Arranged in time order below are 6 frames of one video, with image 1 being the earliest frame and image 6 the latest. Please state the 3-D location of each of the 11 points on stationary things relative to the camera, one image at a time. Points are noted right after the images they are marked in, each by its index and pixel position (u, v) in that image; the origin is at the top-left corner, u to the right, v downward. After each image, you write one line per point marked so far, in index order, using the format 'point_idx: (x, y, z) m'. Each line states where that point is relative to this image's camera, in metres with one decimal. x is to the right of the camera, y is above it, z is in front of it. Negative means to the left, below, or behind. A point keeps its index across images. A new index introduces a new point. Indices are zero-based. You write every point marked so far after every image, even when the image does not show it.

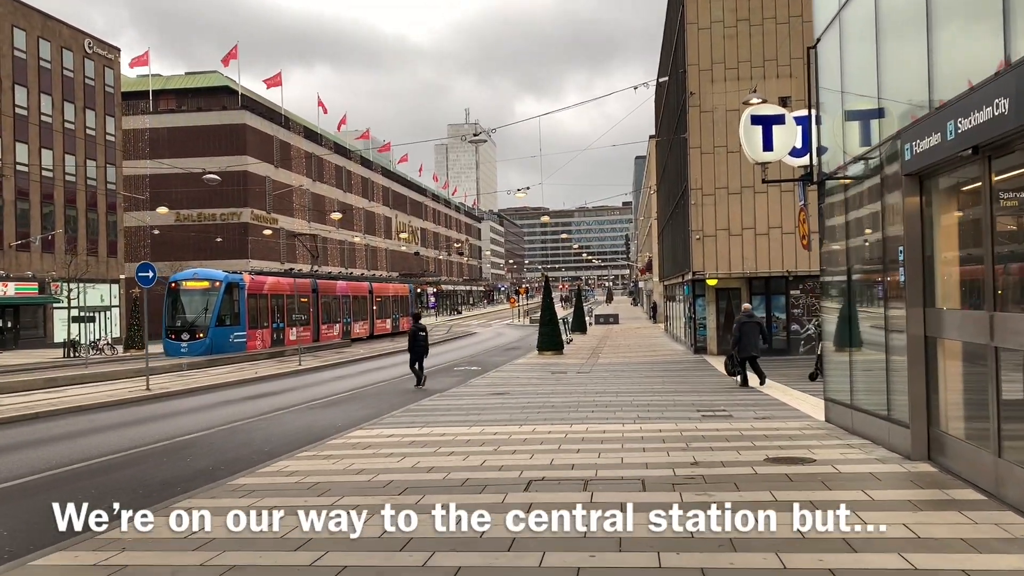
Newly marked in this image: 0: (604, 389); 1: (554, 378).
0: (+1.8, -1.9, +16.1) m
1: (+1.0, -2.1, +20.1) m
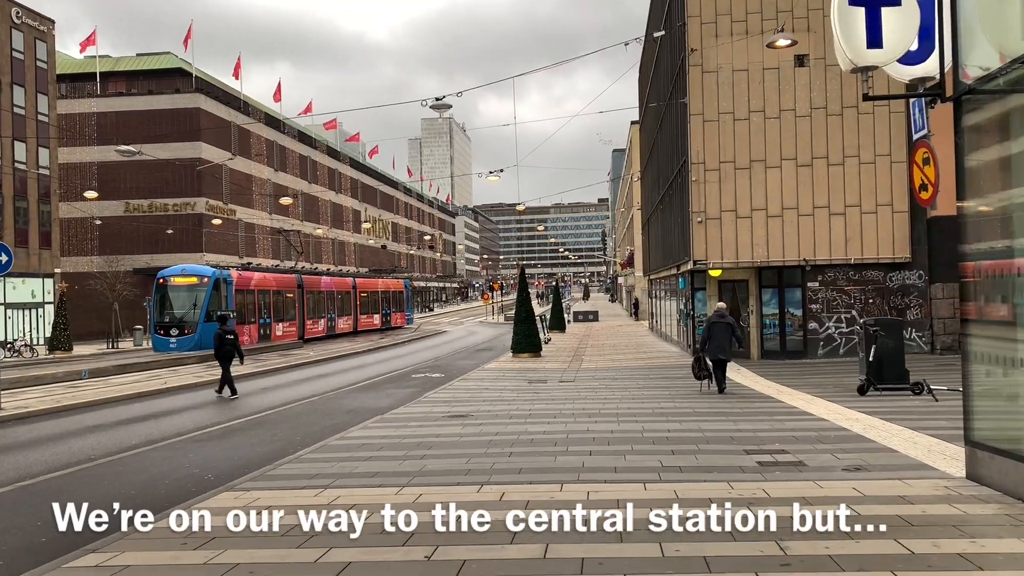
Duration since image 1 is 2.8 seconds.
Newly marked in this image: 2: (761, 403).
0: (+1.3, -1.7, +12.3) m
1: (+0.4, -1.9, +16.3) m
2: (+3.6, -1.6, +12.4) m
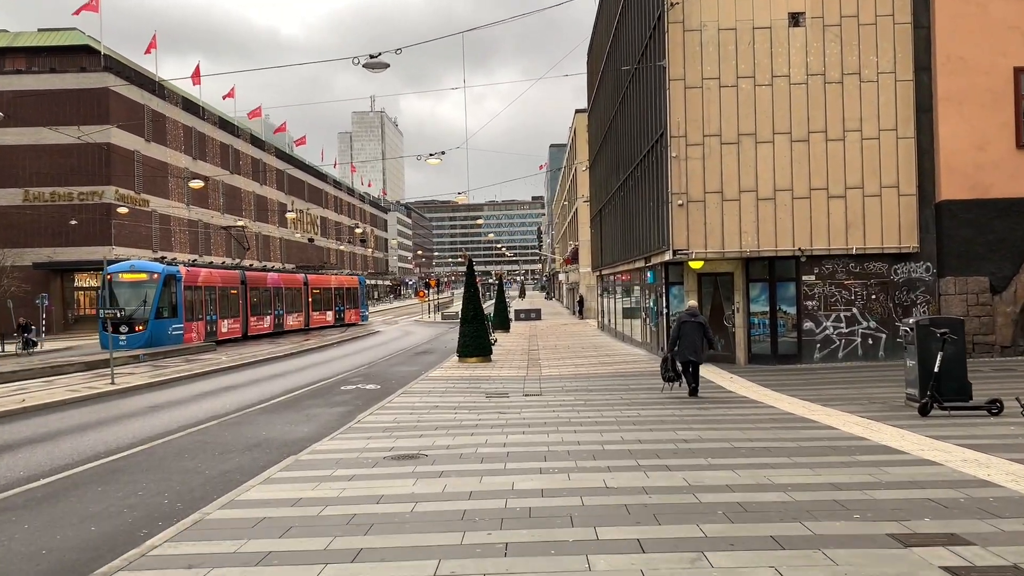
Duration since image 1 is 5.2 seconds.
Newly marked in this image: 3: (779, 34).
0: (+0.9, -1.6, +9.1) m
1: (-0.3, -1.7, +13.0) m
2: (+3.2, -1.5, +9.3) m
3: (+5.6, +5.3, +18.2) m
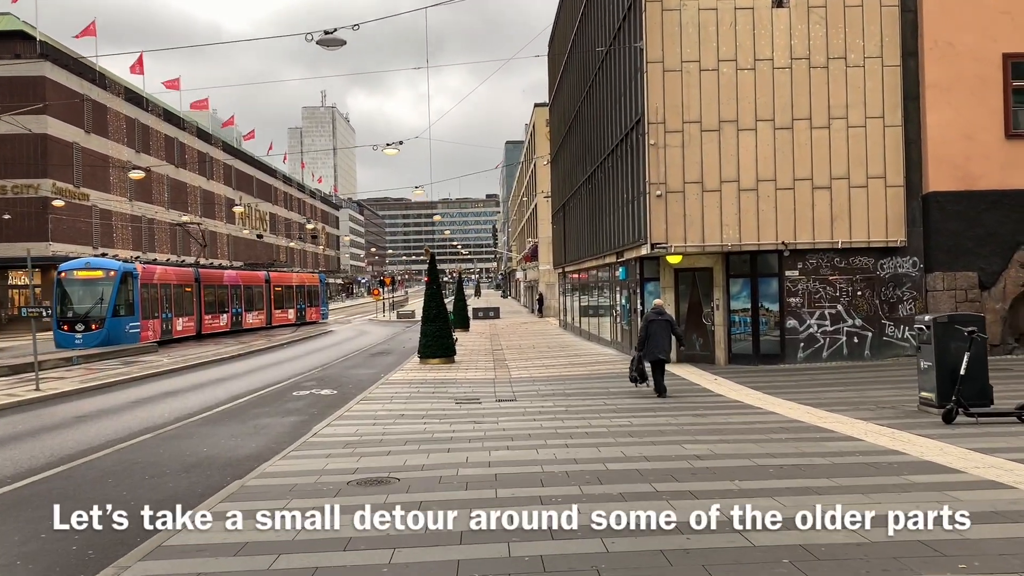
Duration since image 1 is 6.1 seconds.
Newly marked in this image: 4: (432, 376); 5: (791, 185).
0: (+0.8, -1.5, +7.9) m
1: (-0.6, -1.7, +11.7) m
2: (+3.0, -1.5, +8.2) m
3: (+5.0, +5.4, +17.2) m
4: (-1.6, -1.8, +17.5) m
5: (+5.6, +2.1, +17.3) m
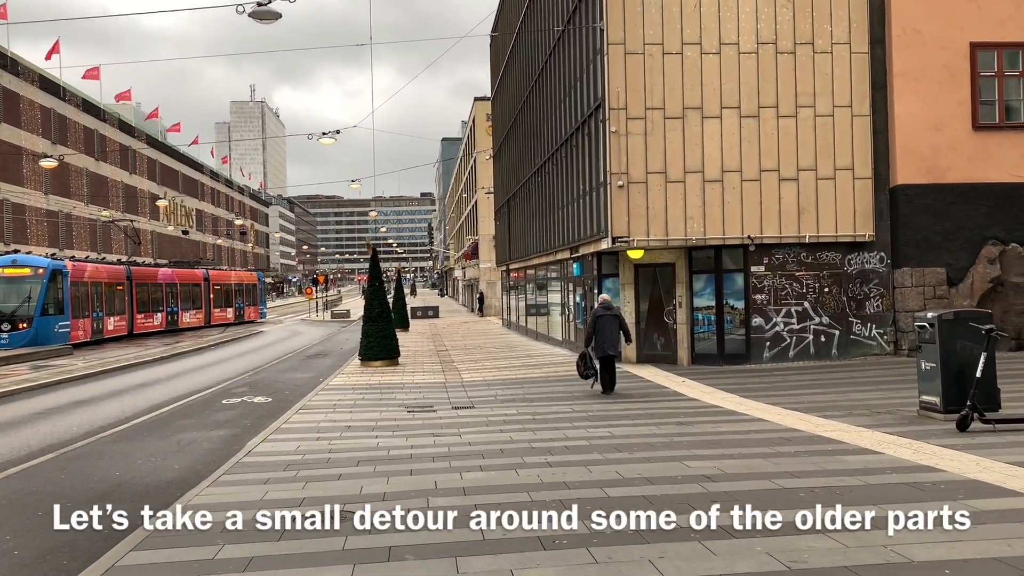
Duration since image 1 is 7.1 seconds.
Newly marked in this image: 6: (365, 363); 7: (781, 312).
0: (+0.6, -1.5, +6.7) m
1: (-1.1, -1.6, +10.4) m
2: (+2.8, -1.4, +7.2) m
3: (+4.1, +5.5, +16.4) m
4: (-2.5, -1.7, +16.2) m
5: (+4.7, +2.1, +16.5) m
6: (-3.4, -1.7, +19.7) m
7: (+5.2, -0.5, +16.5) m
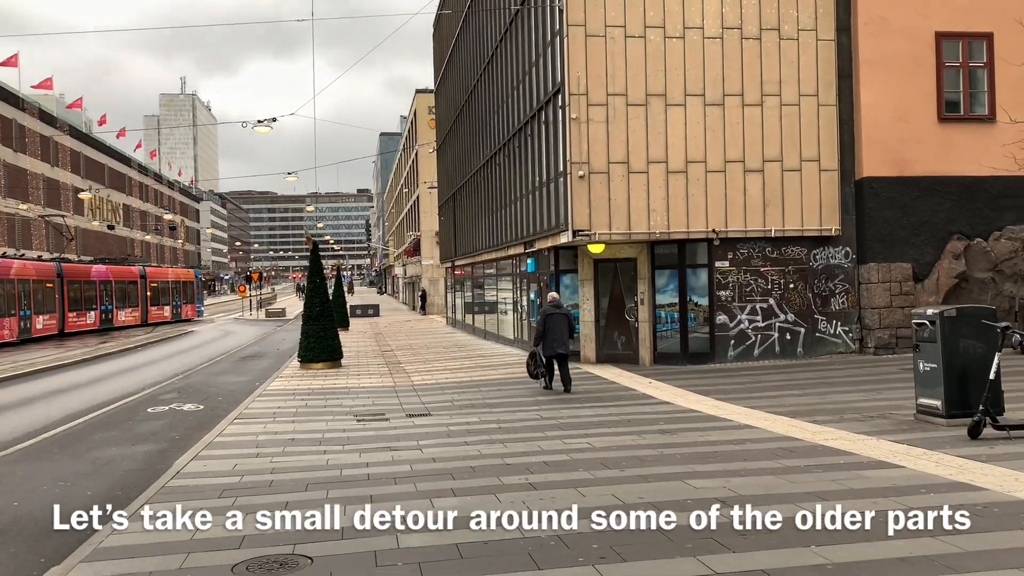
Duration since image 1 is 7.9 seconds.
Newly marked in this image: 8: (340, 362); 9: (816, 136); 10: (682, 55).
0: (+0.5, -1.4, +5.7) m
1: (-1.5, -1.6, +9.3) m
2: (+2.7, -1.4, +6.4) m
3: (+3.2, +5.6, +15.6) m
4: (-3.3, -1.7, +14.9) m
5: (+3.8, +2.2, +15.8) m
6: (-4.4, -1.6, +18.5) m
7: (+4.3, -0.4, +15.9) m
8: (-3.8, -1.6, +19.1) m
9: (+5.7, +2.8, +16.1) m
10: (+3.1, +4.2, +15.7) m
